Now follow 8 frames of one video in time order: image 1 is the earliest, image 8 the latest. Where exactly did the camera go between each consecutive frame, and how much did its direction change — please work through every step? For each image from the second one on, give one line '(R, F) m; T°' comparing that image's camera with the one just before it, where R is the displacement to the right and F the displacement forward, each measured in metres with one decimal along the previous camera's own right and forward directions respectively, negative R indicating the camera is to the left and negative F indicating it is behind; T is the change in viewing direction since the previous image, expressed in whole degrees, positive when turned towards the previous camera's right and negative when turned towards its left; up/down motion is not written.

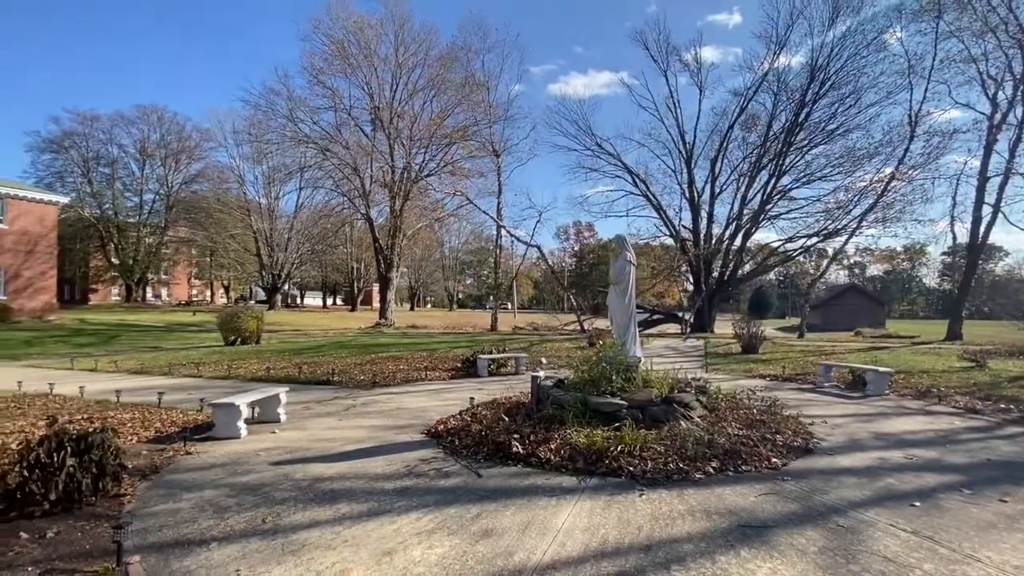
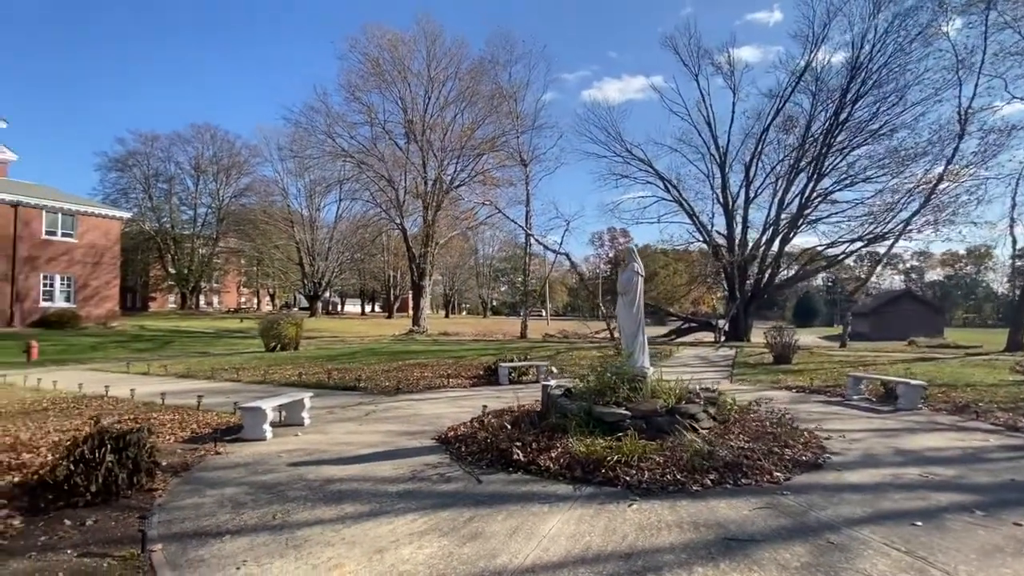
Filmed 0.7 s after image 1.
(+0.5, -0.2) m; -4°
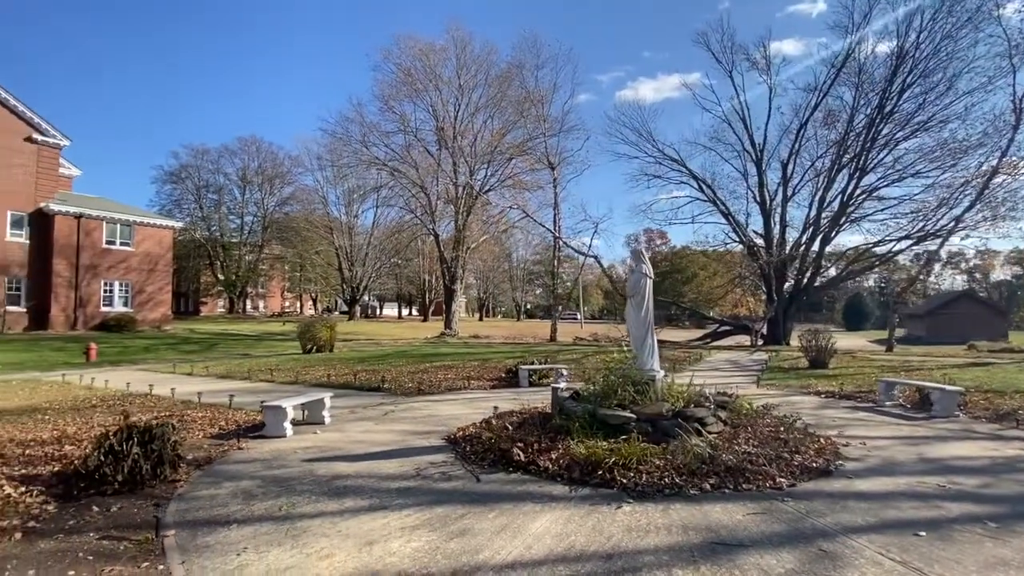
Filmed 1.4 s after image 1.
(+0.5, -0.1) m; -4°
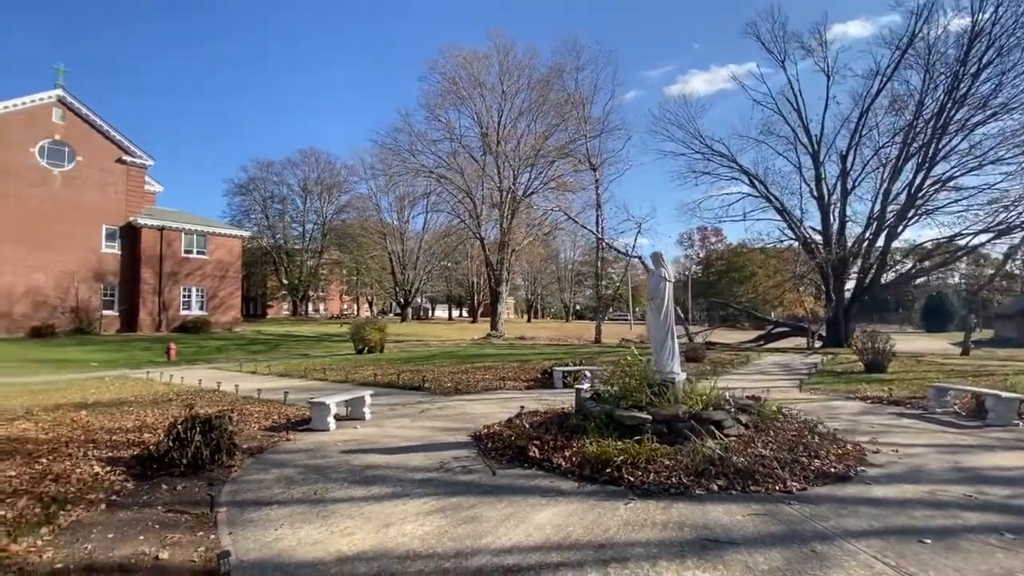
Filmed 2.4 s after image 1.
(+0.5, -0.3) m; -6°
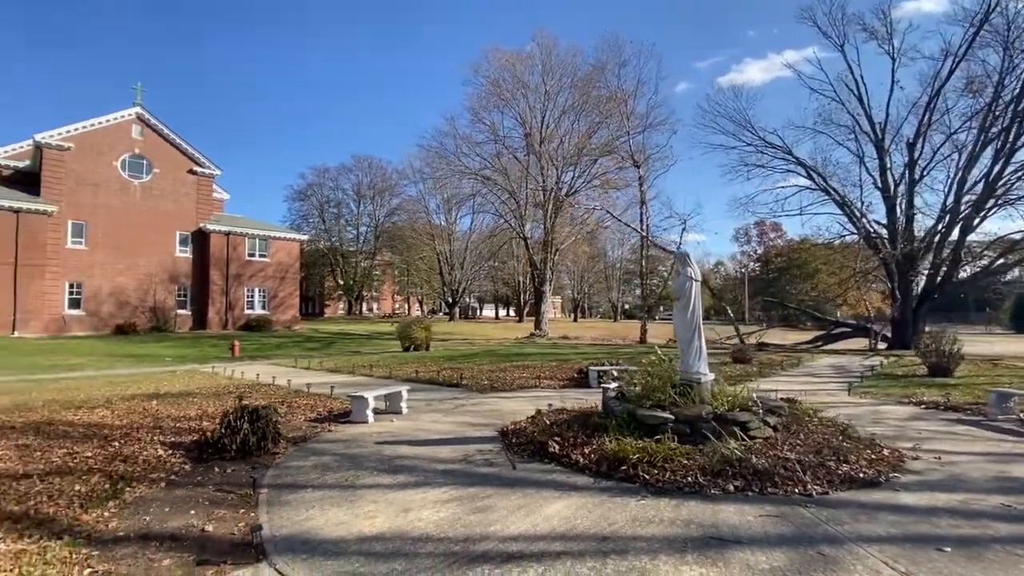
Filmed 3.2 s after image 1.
(+0.4, -0.2) m; -6°
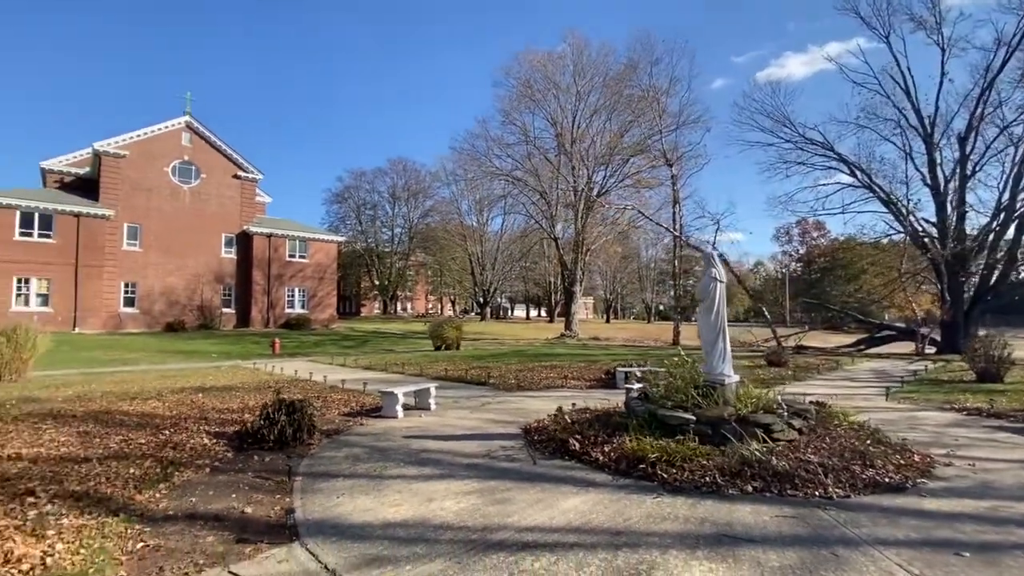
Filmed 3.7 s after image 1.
(+0.2, -0.2) m; -4°
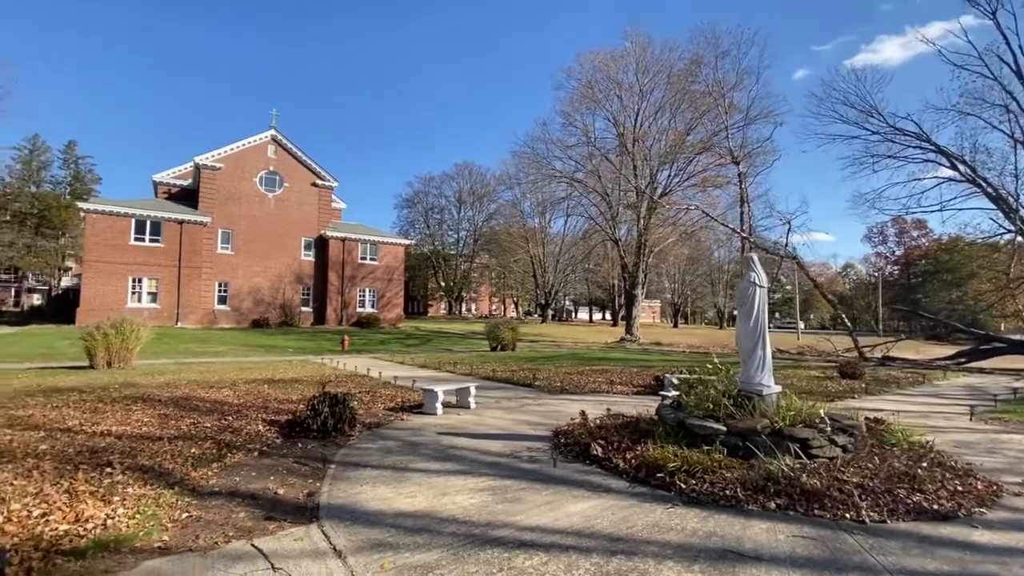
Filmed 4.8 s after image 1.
(+0.6, -0.1) m; -8°
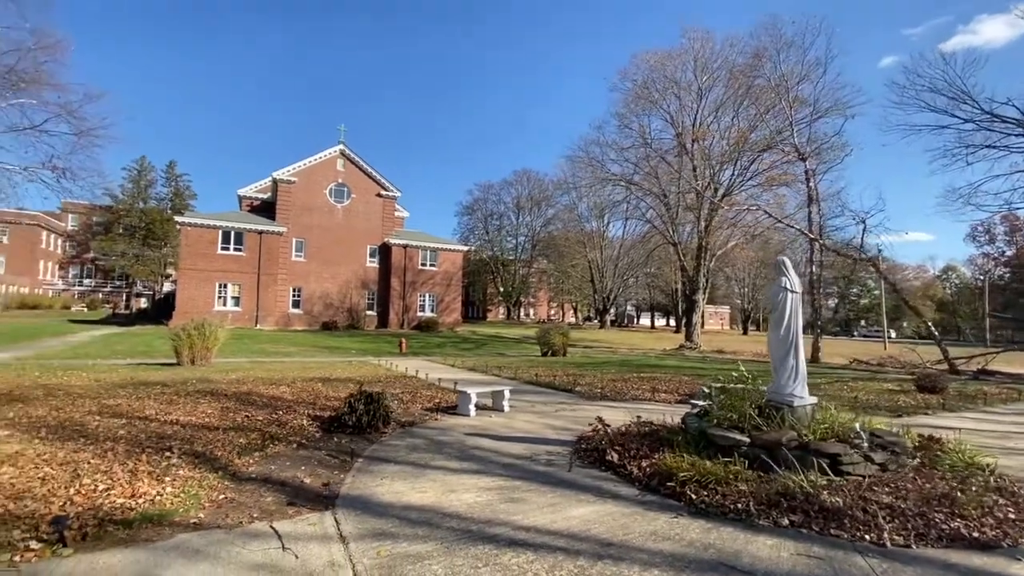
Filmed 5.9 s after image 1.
(+0.7, -0.1) m; -8°
